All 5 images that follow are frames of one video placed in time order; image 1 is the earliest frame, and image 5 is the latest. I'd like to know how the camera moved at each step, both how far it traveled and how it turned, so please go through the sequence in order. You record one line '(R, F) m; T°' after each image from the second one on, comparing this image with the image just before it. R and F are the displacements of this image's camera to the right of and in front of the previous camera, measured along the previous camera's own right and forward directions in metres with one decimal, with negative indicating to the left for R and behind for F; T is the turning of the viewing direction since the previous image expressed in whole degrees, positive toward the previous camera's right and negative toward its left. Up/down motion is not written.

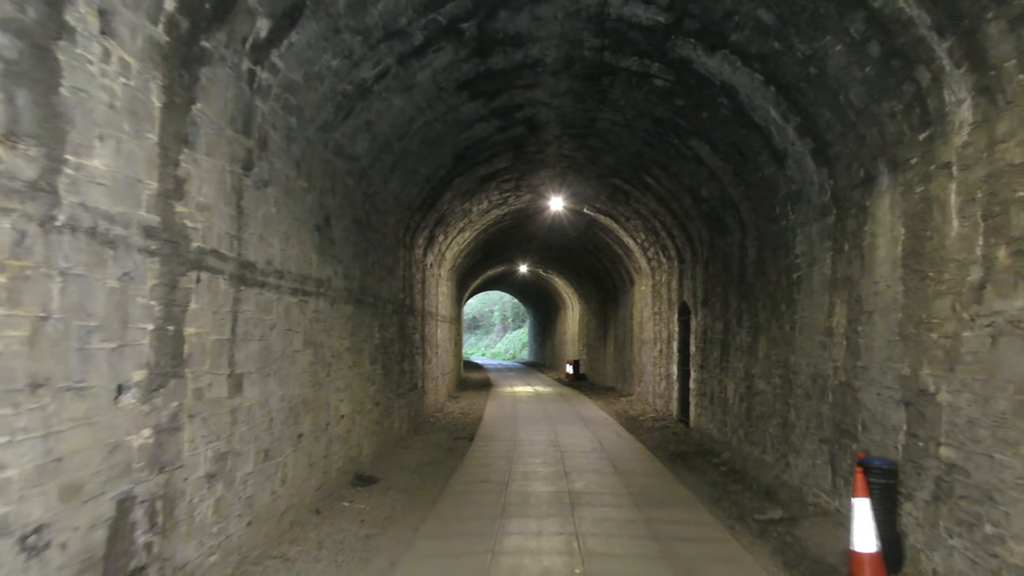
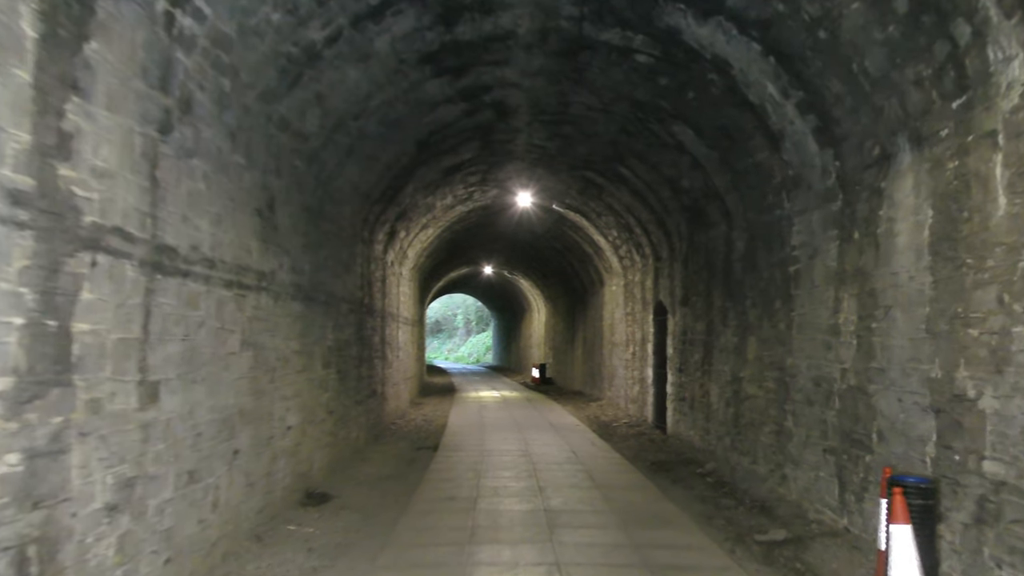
(0.0, +0.7) m; +2°
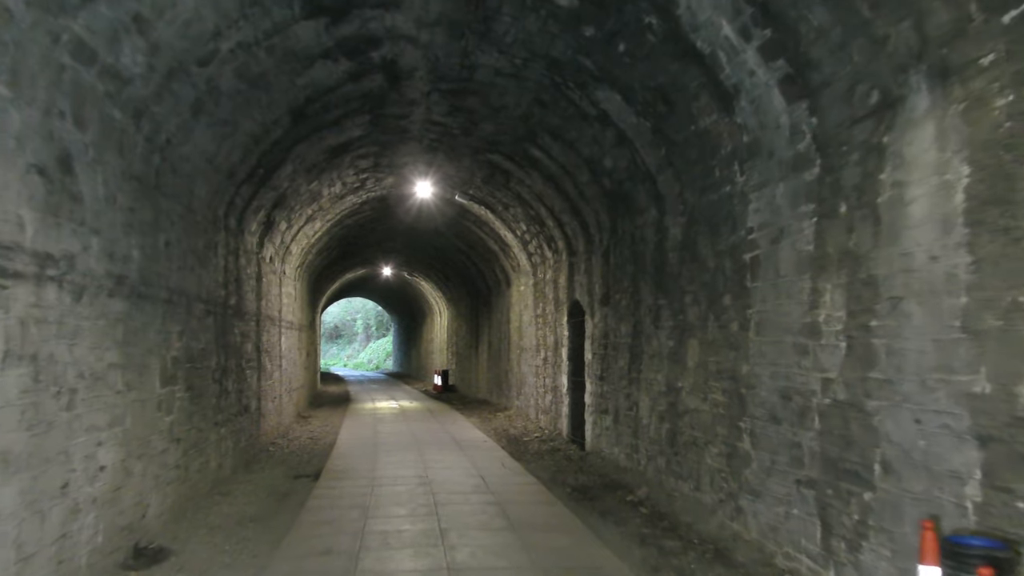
(+0.1, +1.3) m; +6°
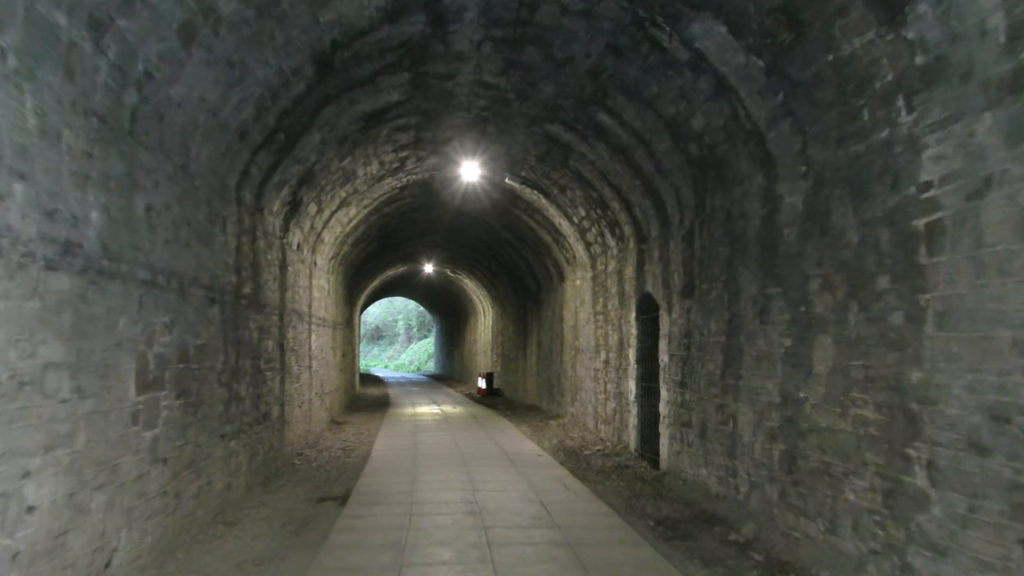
(-0.2, +1.3) m; -3°
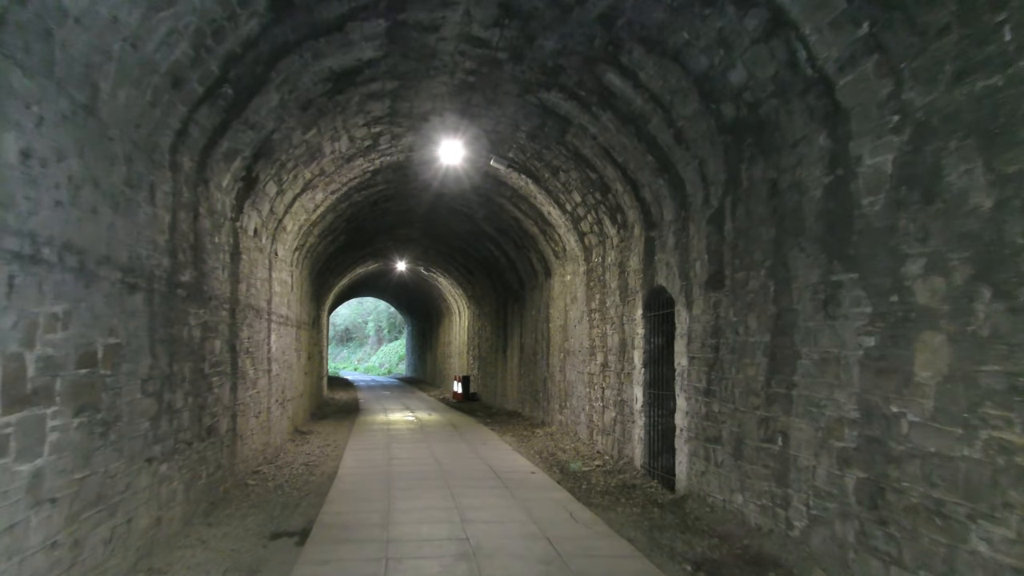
(-0.2, +1.1) m; +2°
